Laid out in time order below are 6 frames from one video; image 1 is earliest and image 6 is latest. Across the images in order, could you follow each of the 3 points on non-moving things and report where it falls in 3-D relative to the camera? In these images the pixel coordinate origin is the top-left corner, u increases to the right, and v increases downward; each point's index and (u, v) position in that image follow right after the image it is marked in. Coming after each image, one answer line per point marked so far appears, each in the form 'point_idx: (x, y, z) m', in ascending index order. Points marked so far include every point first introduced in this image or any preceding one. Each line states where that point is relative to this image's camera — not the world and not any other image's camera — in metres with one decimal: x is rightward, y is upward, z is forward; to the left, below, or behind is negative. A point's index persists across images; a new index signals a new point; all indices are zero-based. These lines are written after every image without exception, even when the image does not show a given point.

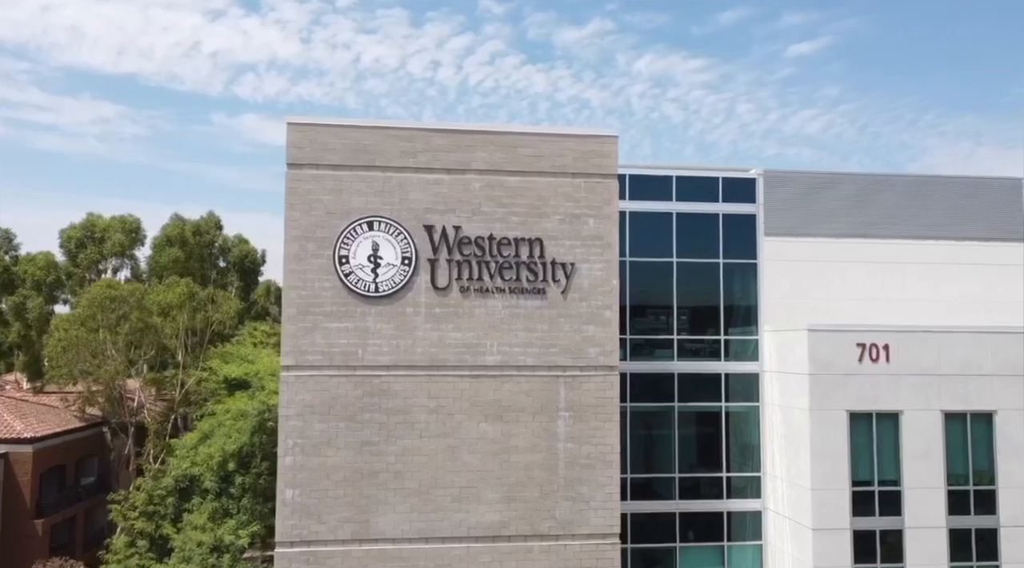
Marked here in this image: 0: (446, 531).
0: (-1.4, -5.3, +18.3) m
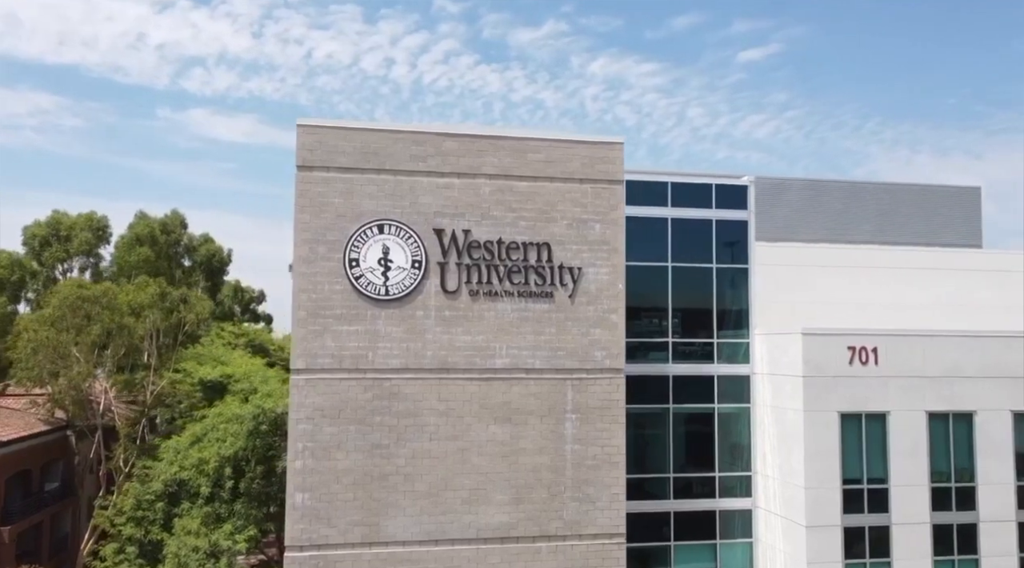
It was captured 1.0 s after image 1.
0: (-1.2, -5.3, +18.4) m
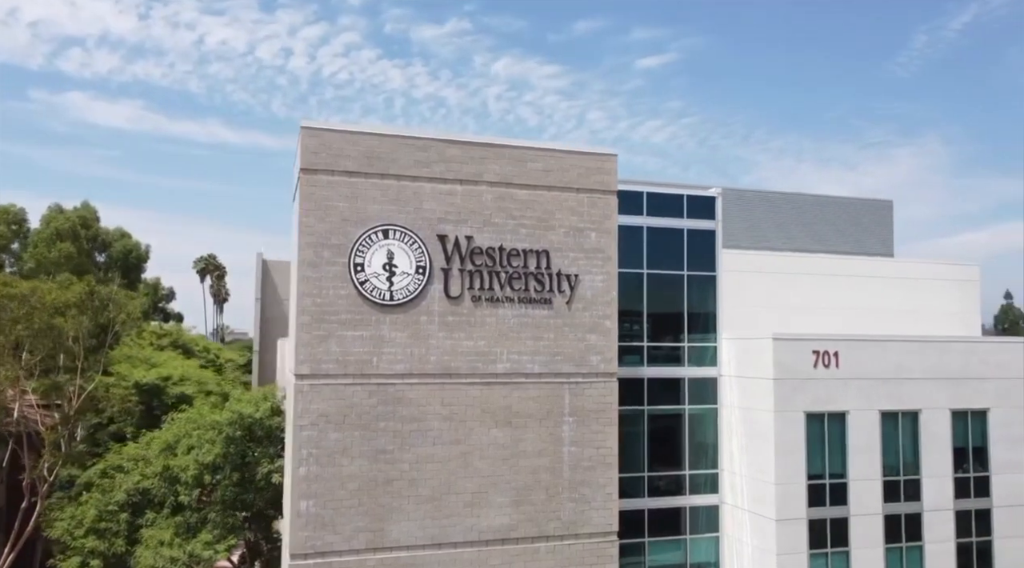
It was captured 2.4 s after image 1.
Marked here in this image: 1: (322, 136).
0: (-1.2, -5.5, +18.7) m
1: (-4.1, +3.2, +18.5) m
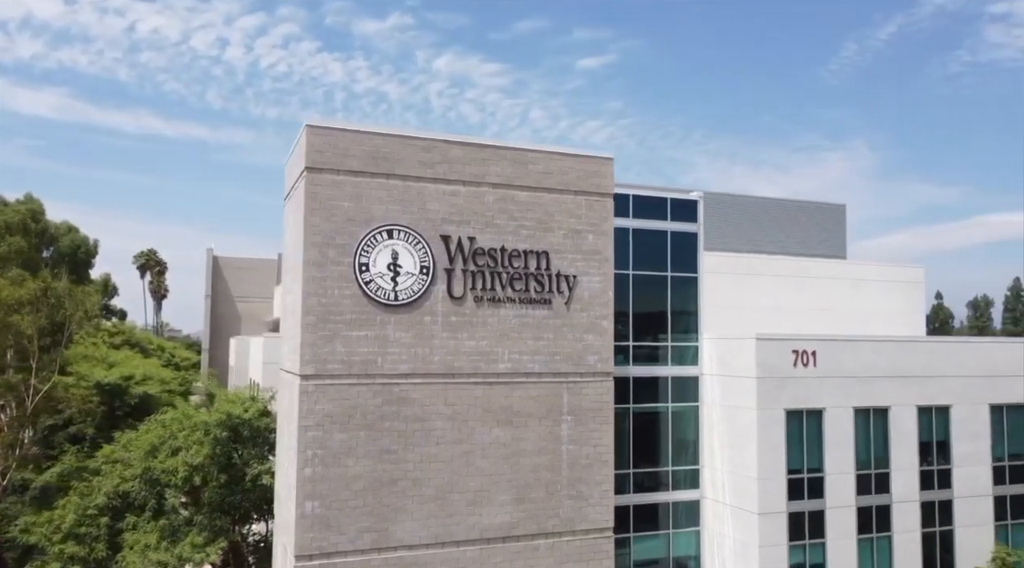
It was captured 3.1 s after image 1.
0: (-1.1, -5.5, +18.8) m
1: (-3.9, +3.2, +18.4) m
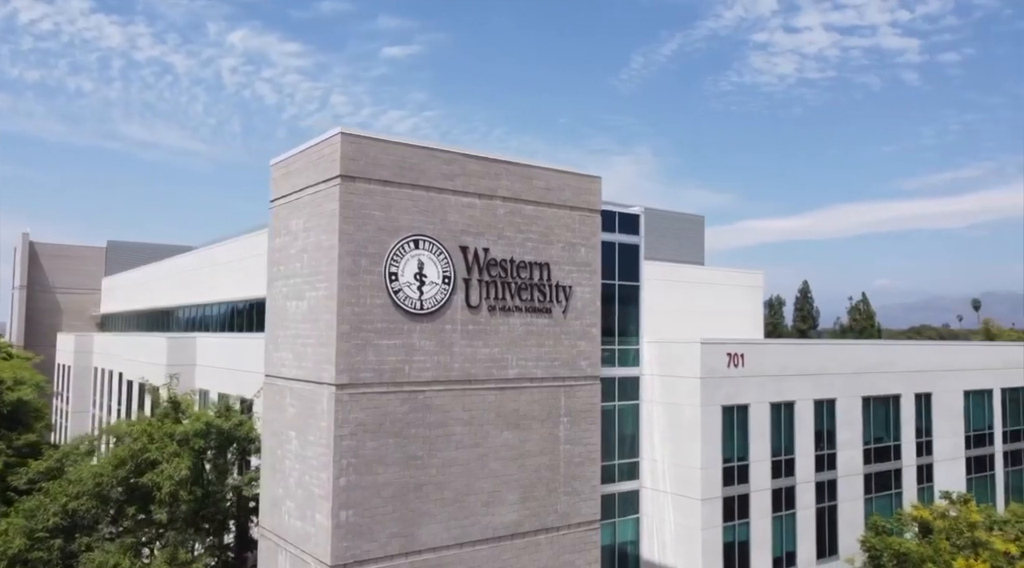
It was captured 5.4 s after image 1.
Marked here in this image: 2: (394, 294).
0: (-0.8, -5.7, +19.6) m
1: (-3.2, +3.0, +18.3) m
2: (-2.5, -0.2, +18.6) m
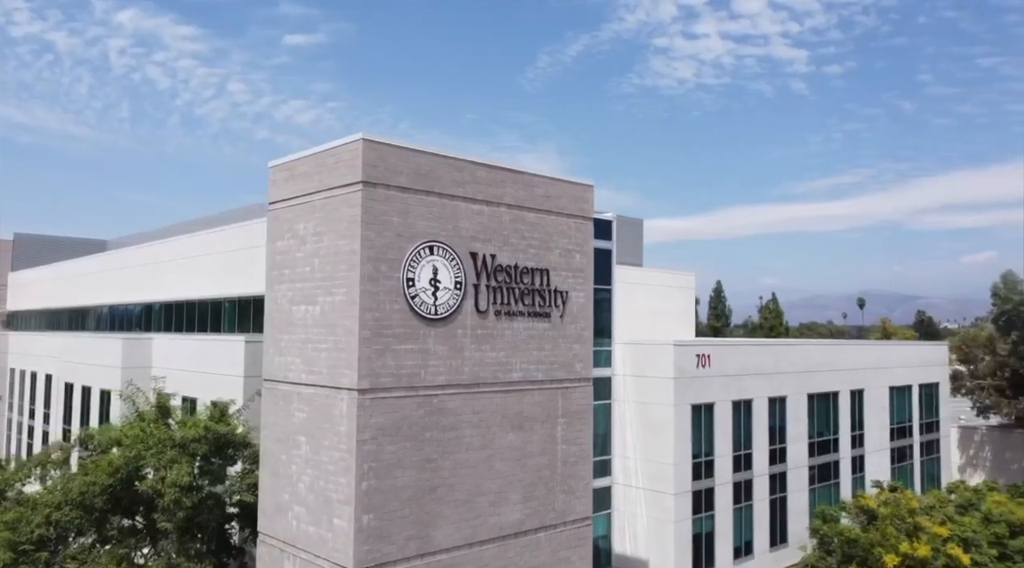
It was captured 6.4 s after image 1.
0: (-0.6, -5.8, +20.0) m
1: (-2.8, +2.9, +18.4) m
2: (-2.2, -0.3, +18.8) m
